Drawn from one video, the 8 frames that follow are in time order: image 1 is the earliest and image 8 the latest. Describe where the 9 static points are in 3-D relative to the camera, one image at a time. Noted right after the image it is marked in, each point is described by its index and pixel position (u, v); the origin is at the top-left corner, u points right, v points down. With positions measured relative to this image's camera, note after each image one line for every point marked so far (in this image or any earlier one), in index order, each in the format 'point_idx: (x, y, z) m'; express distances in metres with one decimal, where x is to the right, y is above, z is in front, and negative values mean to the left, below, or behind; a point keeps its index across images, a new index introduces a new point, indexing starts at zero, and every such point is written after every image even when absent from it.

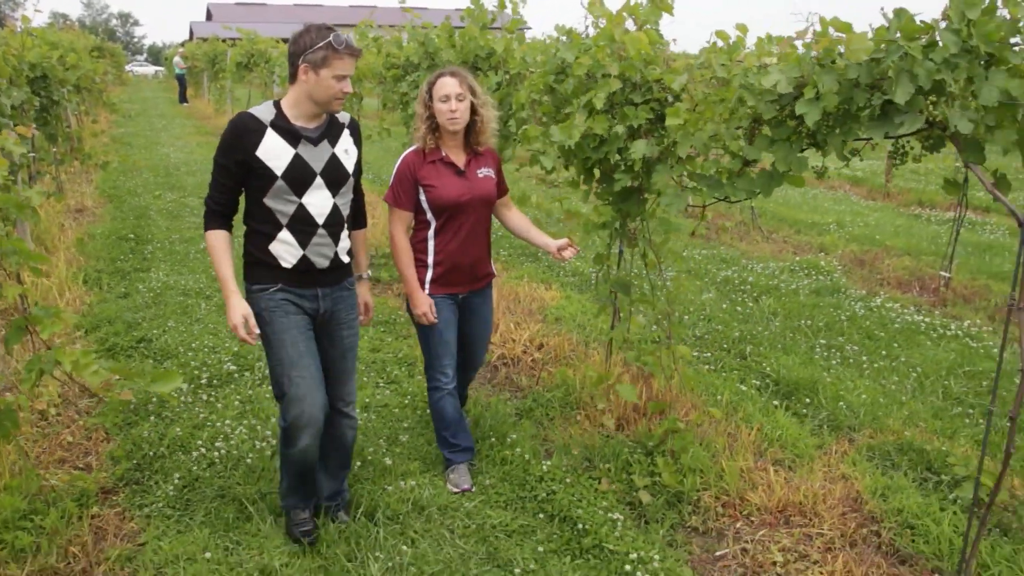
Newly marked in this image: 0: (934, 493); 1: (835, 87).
0: (+2.1, -1.0, +3.7) m
1: (+1.2, +0.8, +2.9) m
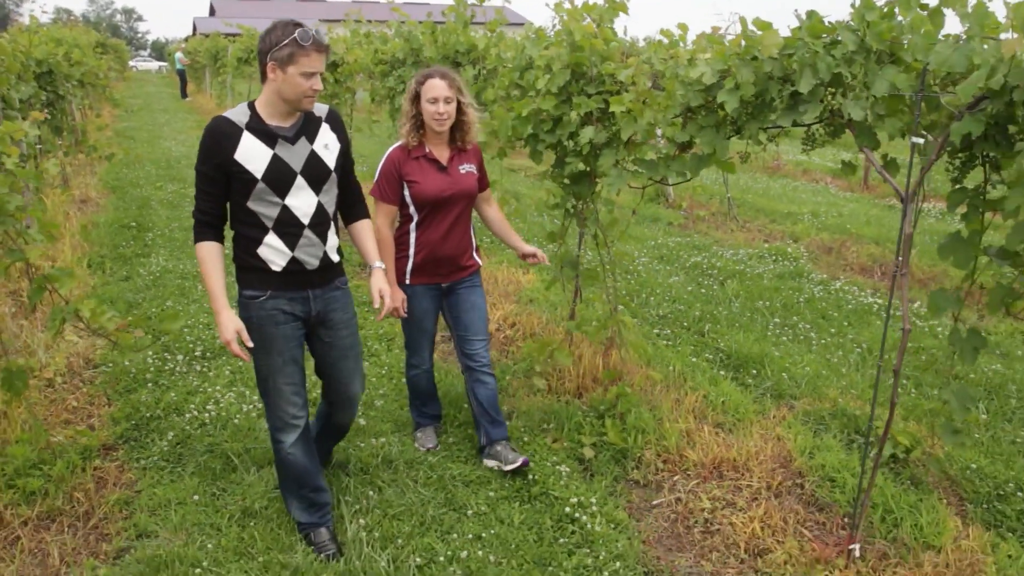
0: (+1.9, -0.9, +4.1) m
1: (+1.0, +0.9, +3.3) m
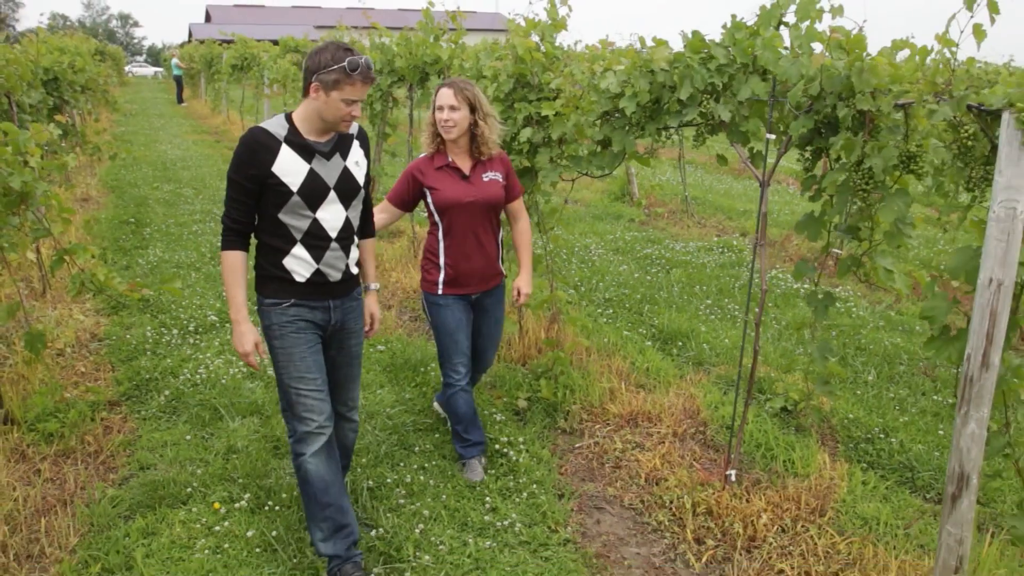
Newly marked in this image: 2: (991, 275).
0: (+1.5, -0.7, +4.7) m
1: (+0.7, +1.1, +4.0) m
2: (+1.7, +0.1, +2.6) m
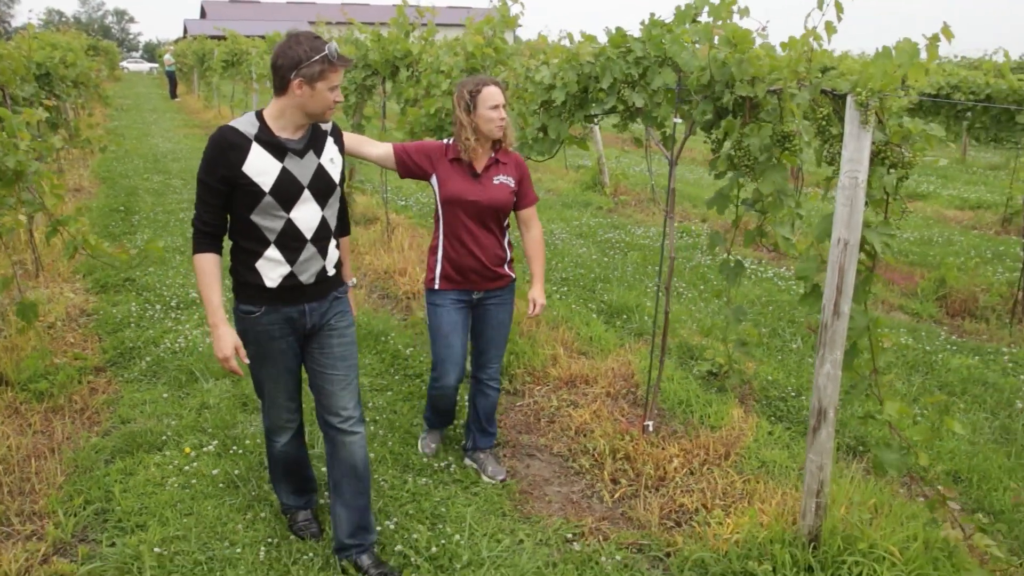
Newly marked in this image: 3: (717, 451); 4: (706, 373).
0: (+1.2, -0.5, +5.2) m
1: (+0.4, +1.2, +4.4) m
2: (+1.3, +0.2, +3.1) m
3: (+1.1, -0.9, +4.2) m
4: (+1.3, -0.6, +5.1) m
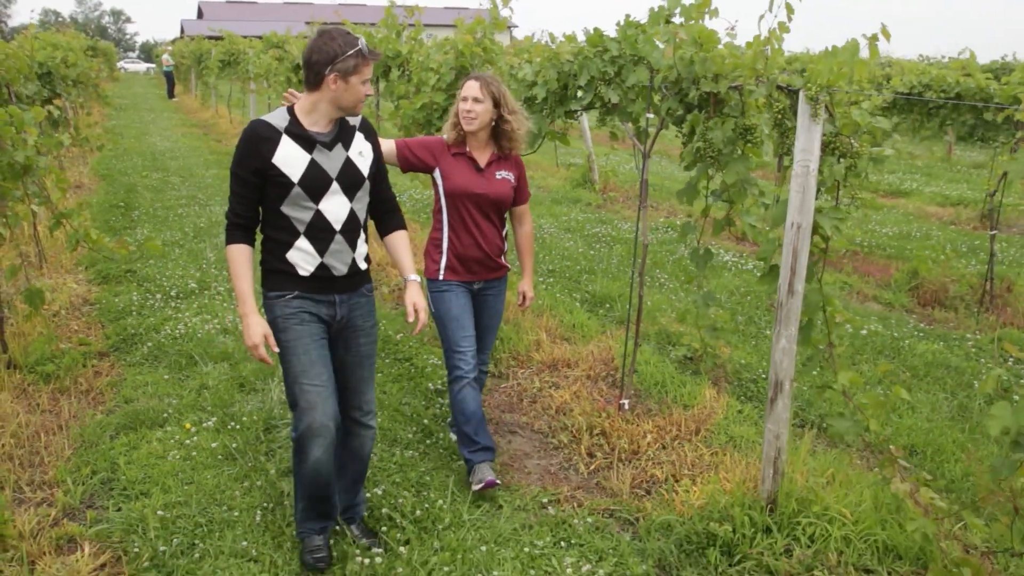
0: (+1.1, -0.5, +5.4) m
1: (+0.3, +1.3, +4.7) m
2: (+1.2, +0.3, +3.3) m
3: (+1.0, -0.8, +4.4) m
4: (+1.2, -0.5, +5.3) m
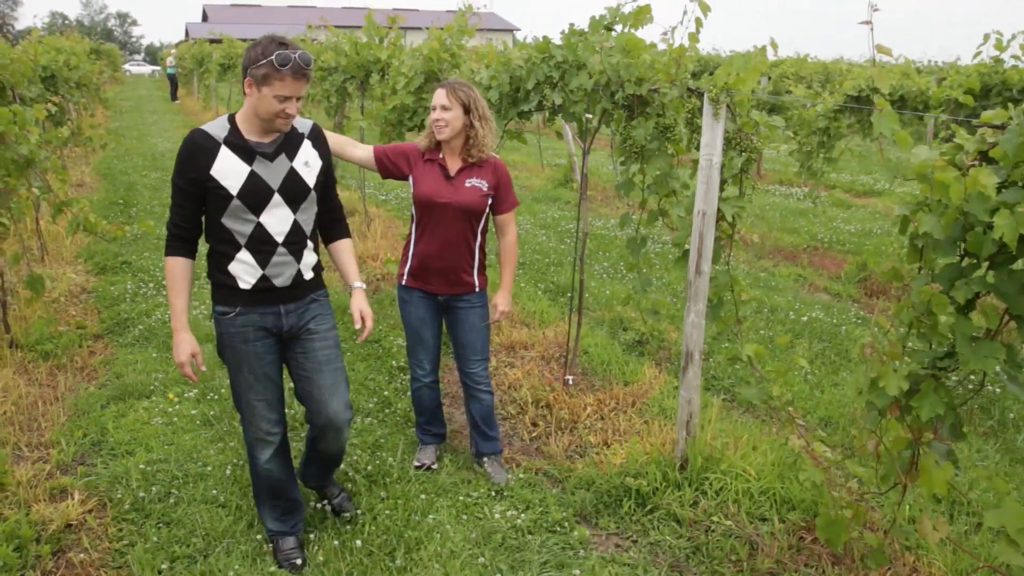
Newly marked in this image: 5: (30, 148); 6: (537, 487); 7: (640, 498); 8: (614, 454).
0: (+0.8, -0.4, +5.9) m
1: (0.0, +1.4, +5.1) m
2: (+0.9, +0.4, +3.7) m
3: (+0.7, -0.7, +4.8) m
4: (+0.9, -0.4, +5.8) m
5: (-3.5, +1.0, +5.5) m
6: (+0.1, -1.0, +4.0) m
7: (+0.6, -1.1, +3.8) m
8: (+0.6, -0.9, +4.2) m
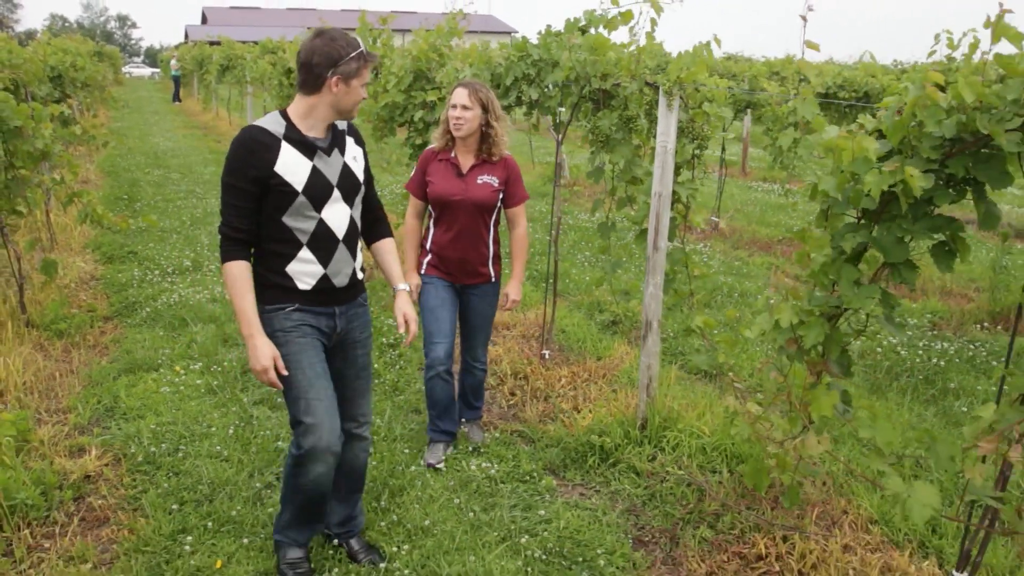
0: (+0.7, -0.2, +6.3) m
1: (-0.2, +1.5, +5.5) m
2: (+0.8, +0.5, +4.2) m
3: (+0.6, -0.6, +5.2) m
4: (+0.8, -0.3, +6.2) m
5: (-3.6, +1.1, +5.9) m
6: (0.0, -0.9, +4.4) m
7: (+0.5, -0.9, +4.2) m
8: (+0.4, -0.8, +4.6) m
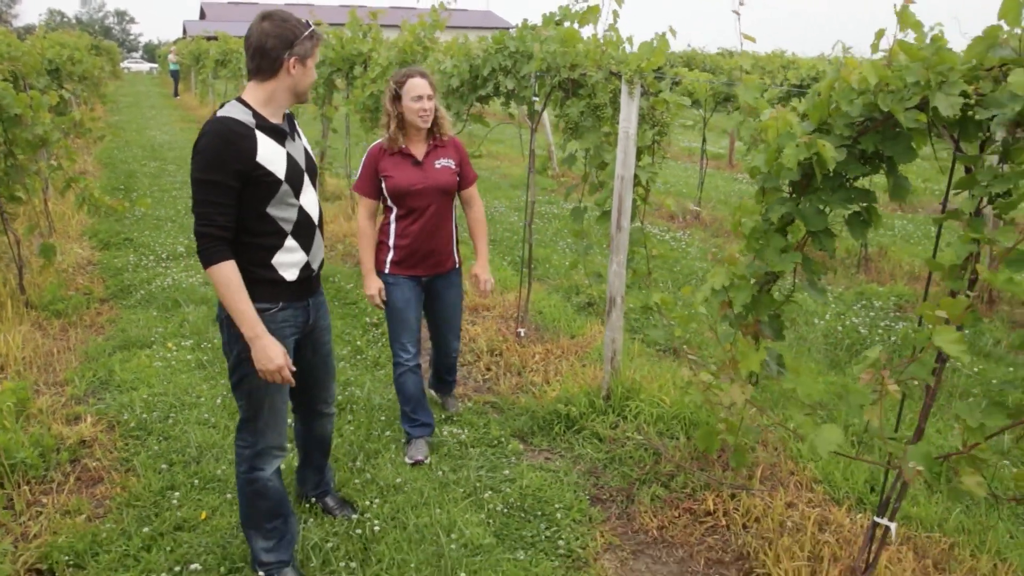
0: (+0.5, -0.1, +6.5) m
1: (-0.3, +1.7, +5.8) m
2: (+0.6, +0.7, +4.4) m
3: (+0.4, -0.4, +5.5) m
4: (+0.6, -0.1, +6.4) m
5: (-3.8, +1.3, +6.1) m
6: (-0.2, -0.8, +4.6) m
7: (+0.3, -0.8, +4.5) m
8: (+0.3, -0.6, +4.8) m
